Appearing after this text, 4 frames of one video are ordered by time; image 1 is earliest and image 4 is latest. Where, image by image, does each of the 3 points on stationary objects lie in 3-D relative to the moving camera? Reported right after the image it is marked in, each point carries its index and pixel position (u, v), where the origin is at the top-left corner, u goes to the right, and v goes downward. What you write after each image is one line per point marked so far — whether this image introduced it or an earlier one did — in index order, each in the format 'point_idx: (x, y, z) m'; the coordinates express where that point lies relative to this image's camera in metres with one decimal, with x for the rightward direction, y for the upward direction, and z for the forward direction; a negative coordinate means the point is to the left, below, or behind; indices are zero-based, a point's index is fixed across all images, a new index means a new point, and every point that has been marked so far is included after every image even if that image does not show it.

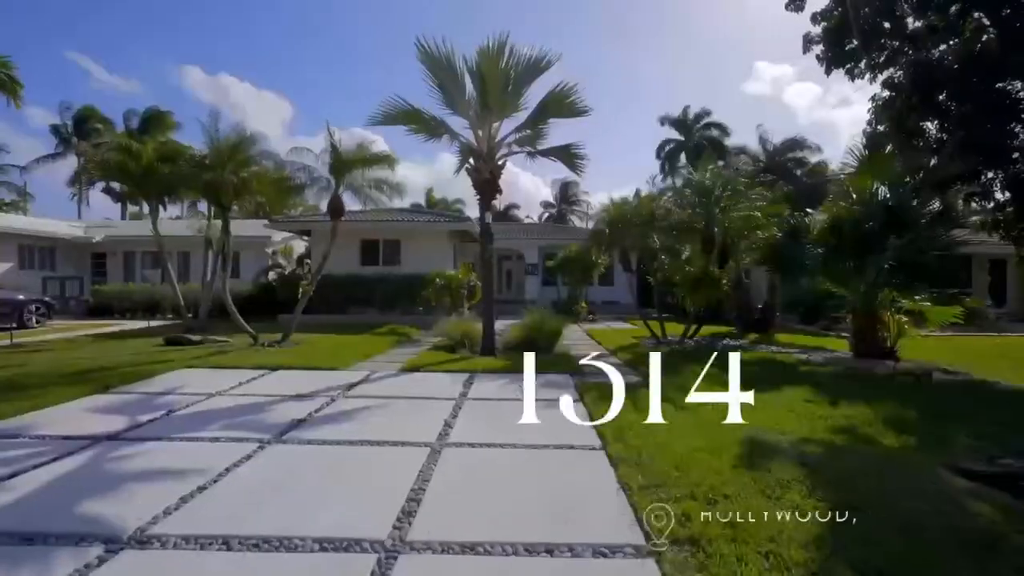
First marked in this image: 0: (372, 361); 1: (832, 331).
0: (-3.2, -1.7, +10.4) m
1: (+12.2, -1.7, +17.7) m
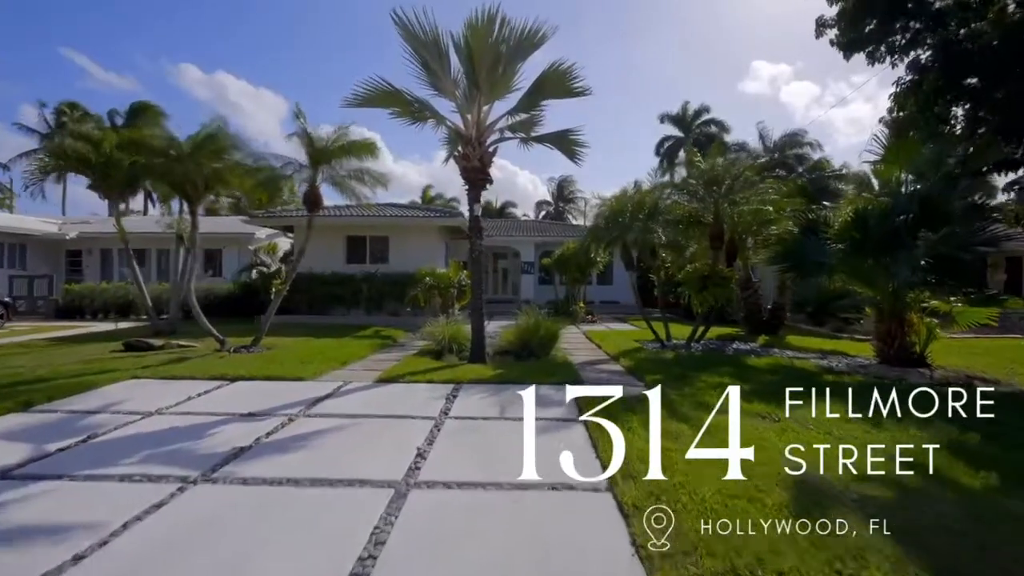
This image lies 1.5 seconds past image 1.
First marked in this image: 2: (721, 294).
0: (-3.3, -1.7, +9.4) m
1: (+12.0, -1.6, +16.8) m
2: (+5.5, -0.2, +12.2) m
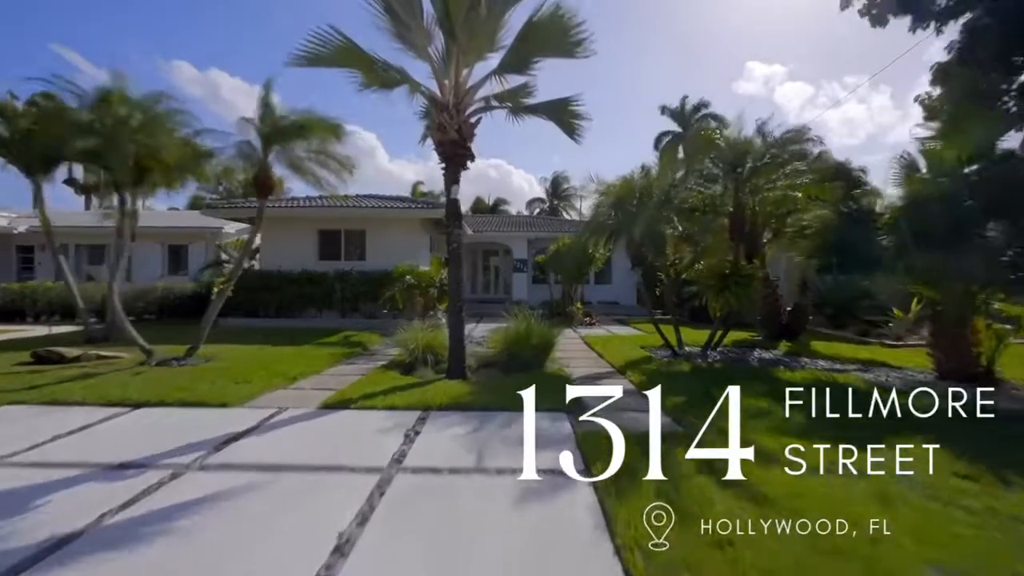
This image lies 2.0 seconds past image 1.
0: (-3.6, -1.6, +7.6) m
1: (+11.7, -1.6, +15.1) m
2: (+5.3, -0.2, +10.5) m
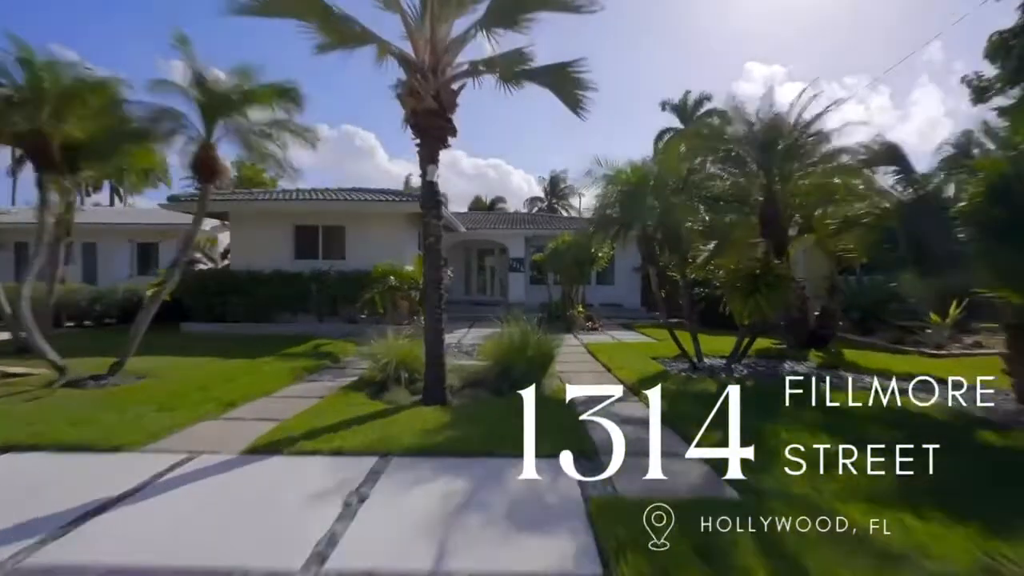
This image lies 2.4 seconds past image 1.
0: (-3.7, -1.7, +6.0) m
1: (+11.5, -1.7, +13.6) m
2: (+5.1, -0.2, +9.0) m
